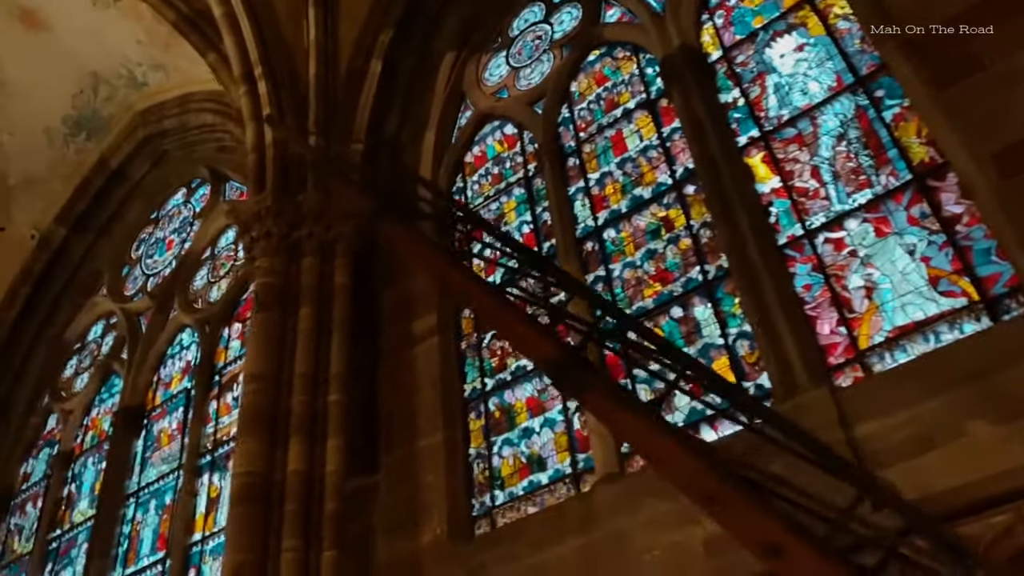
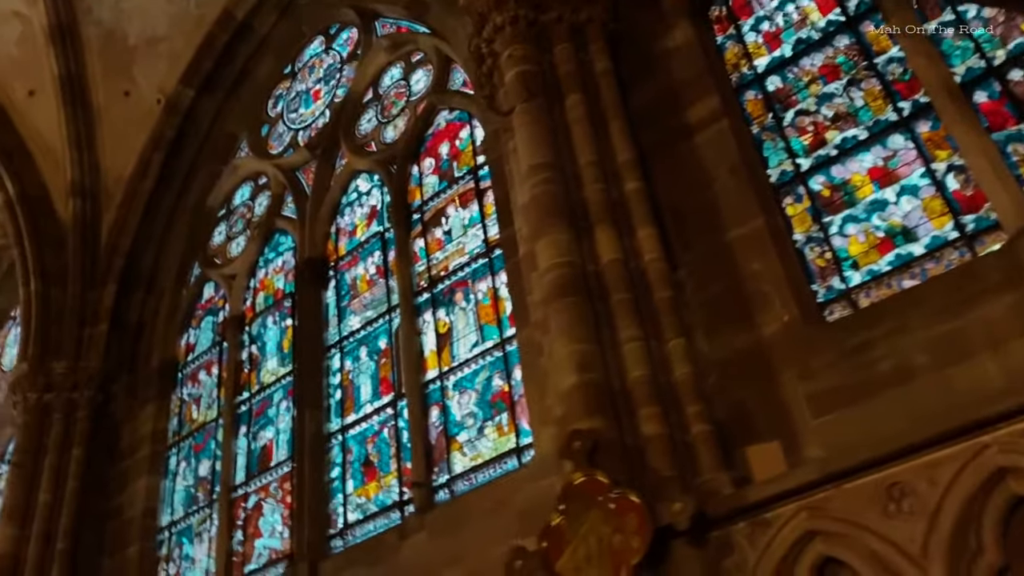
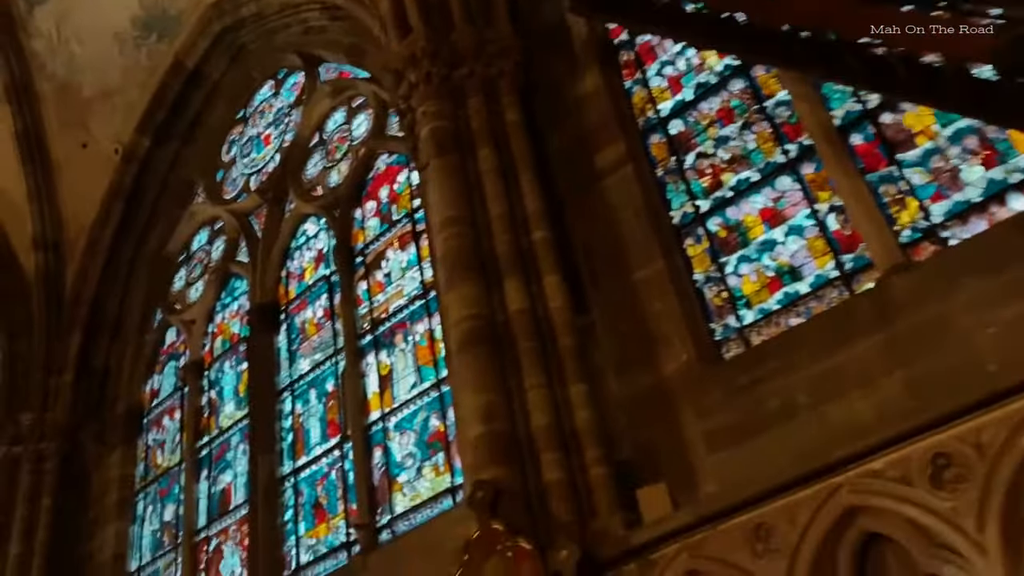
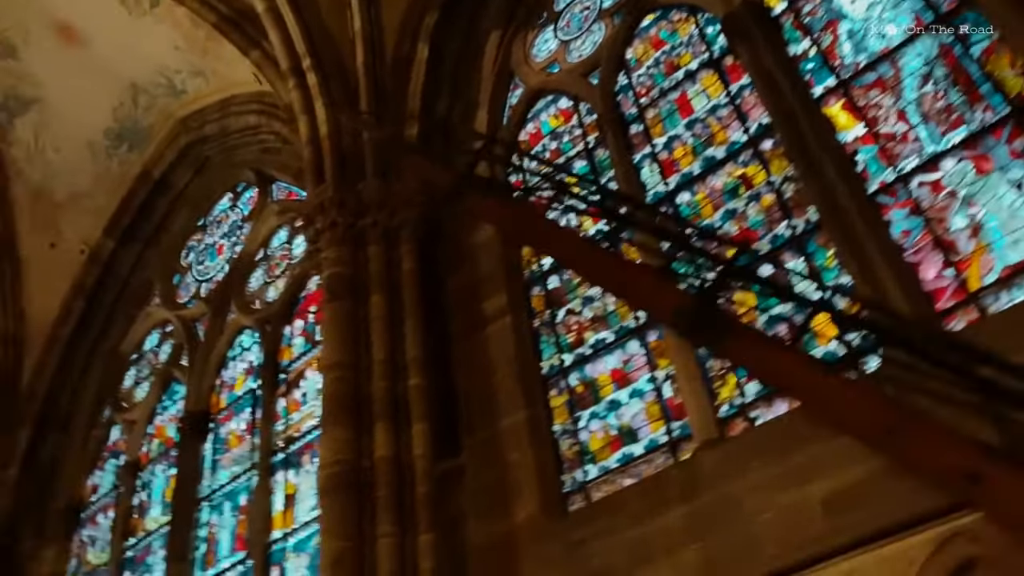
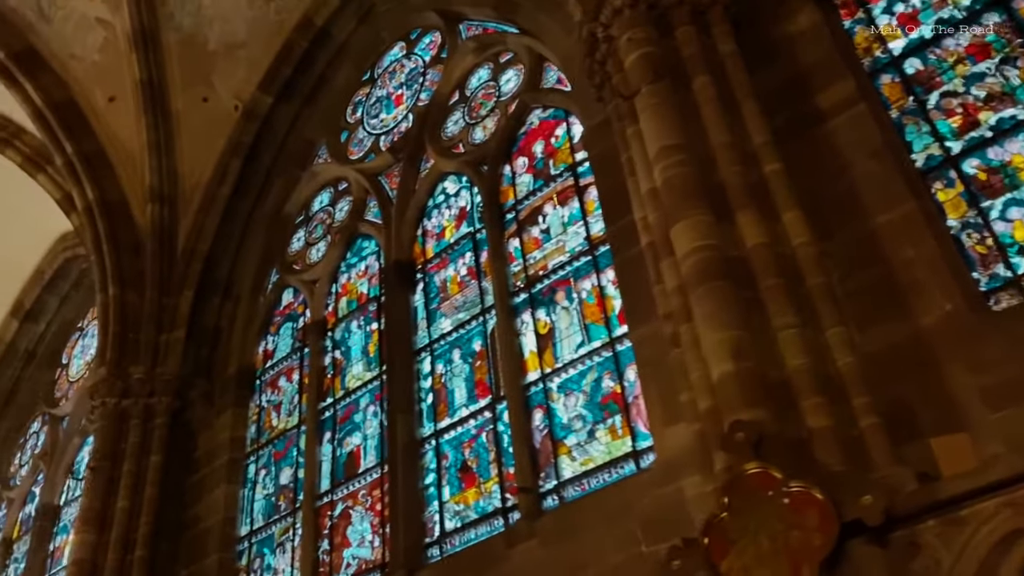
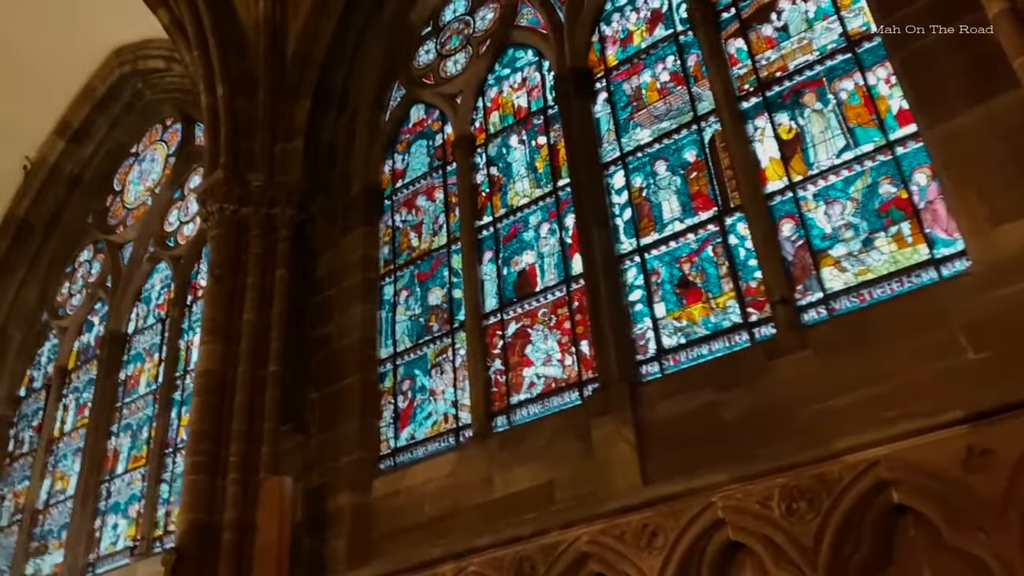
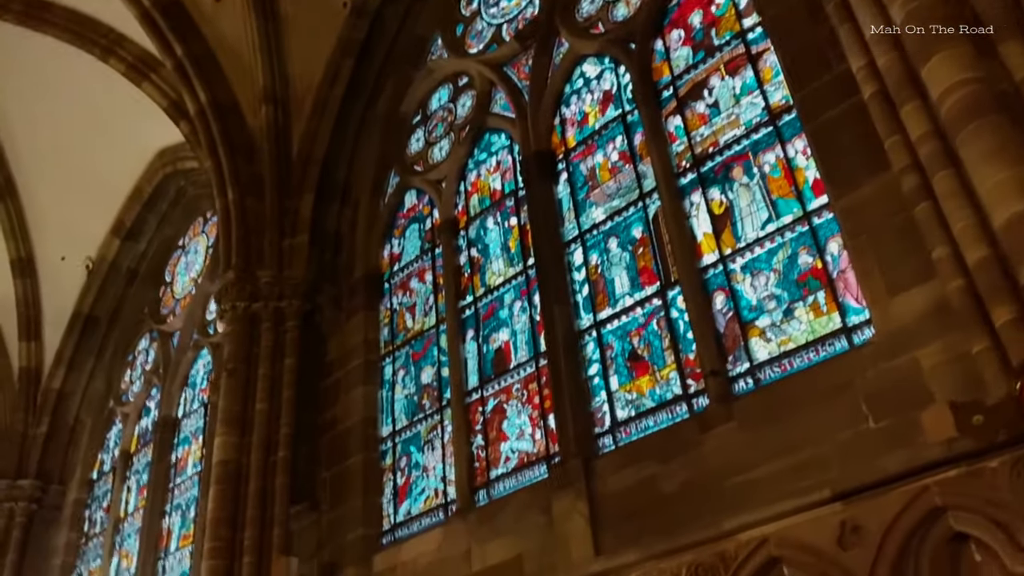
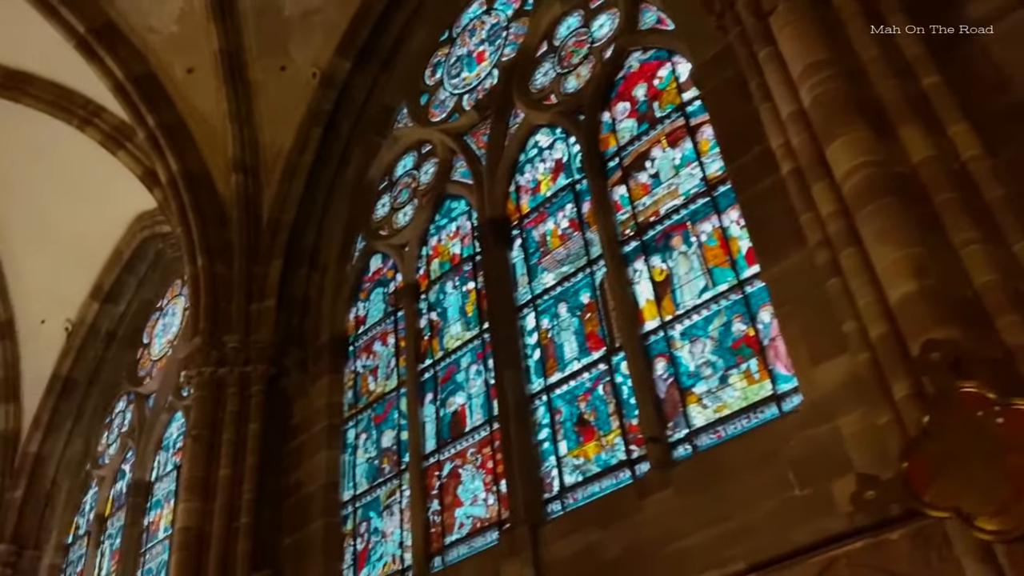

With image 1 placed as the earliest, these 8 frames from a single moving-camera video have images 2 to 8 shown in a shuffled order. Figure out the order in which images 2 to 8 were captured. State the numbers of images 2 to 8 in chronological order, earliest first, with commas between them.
4, 3, 2, 5, 8, 7, 6
